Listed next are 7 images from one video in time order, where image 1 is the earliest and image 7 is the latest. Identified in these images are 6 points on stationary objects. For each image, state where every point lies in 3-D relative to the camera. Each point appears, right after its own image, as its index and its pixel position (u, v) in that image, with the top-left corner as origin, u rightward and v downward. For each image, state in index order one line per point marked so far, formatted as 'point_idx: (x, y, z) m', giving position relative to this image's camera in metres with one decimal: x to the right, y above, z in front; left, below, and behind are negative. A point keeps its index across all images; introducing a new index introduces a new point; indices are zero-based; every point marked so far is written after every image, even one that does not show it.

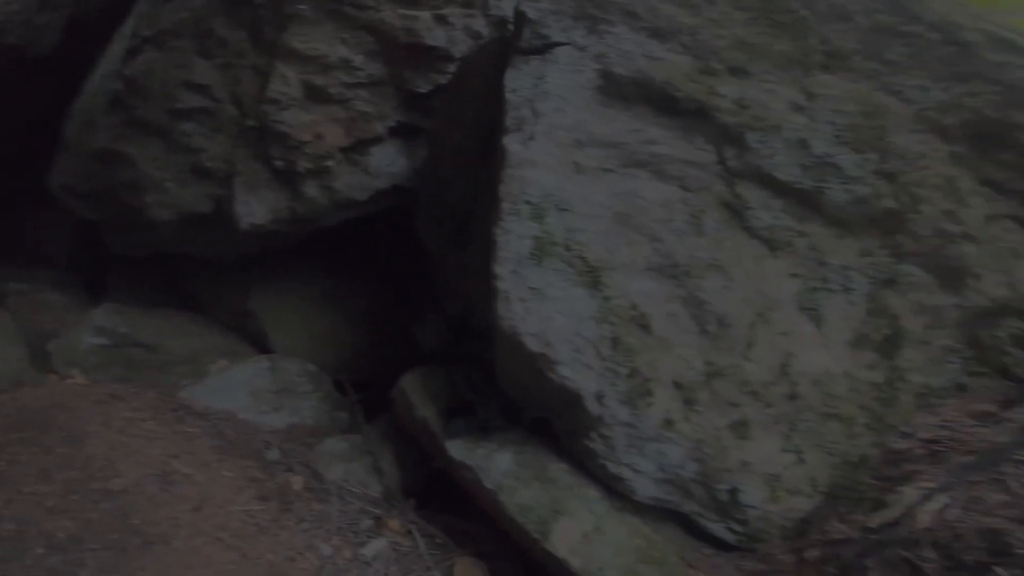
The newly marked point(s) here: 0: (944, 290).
0: (+2.3, 0.0, +3.3) m
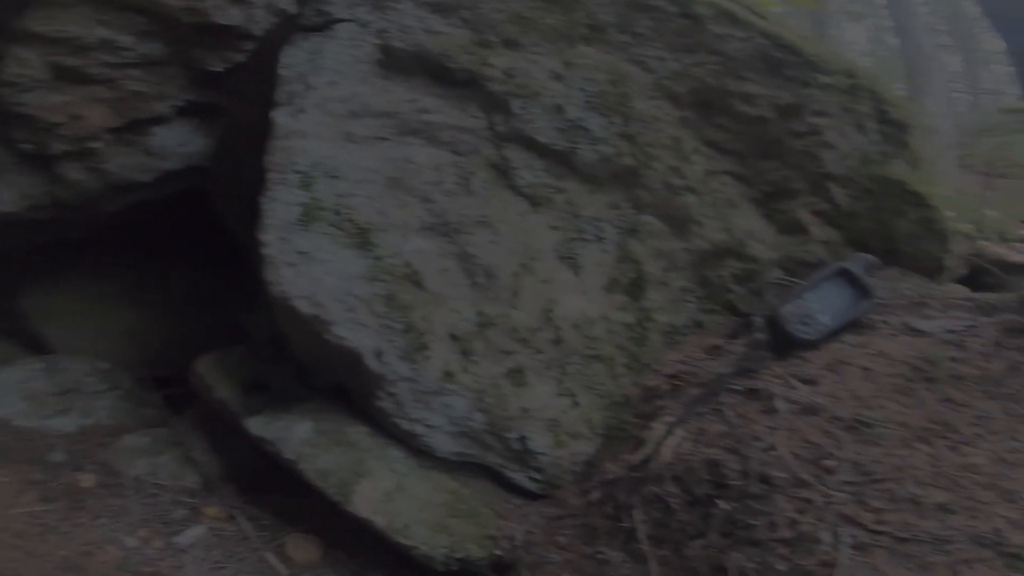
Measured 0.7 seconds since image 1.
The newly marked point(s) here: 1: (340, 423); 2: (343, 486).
0: (+1.1, +0.3, +3.6) m
1: (-1.0, -0.8, +3.2) m
2: (-0.9, -1.1, +3.1) m
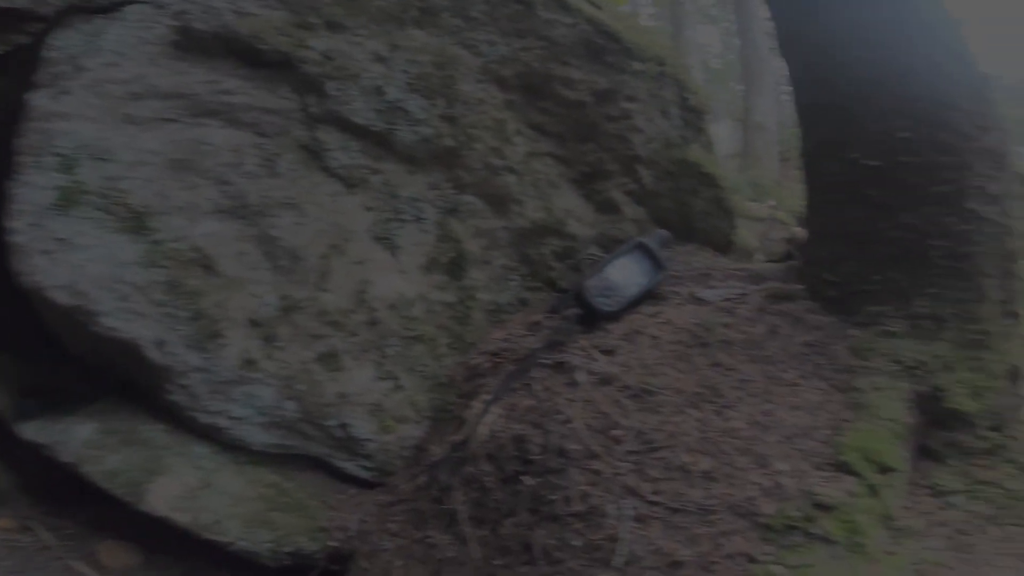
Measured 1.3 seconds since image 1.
0: (-0.1, +0.5, +3.7) m
1: (-2.1, -0.7, +3.0) m
2: (-2.0, -1.0, +2.9) m
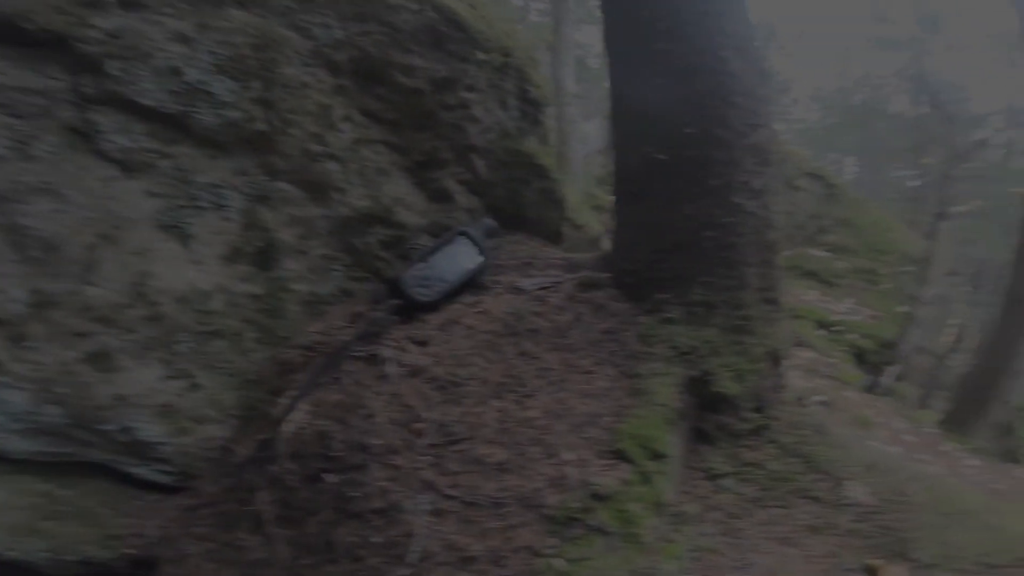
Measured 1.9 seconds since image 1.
0: (-1.2, +0.5, +3.5) m
1: (-3.1, -0.7, +2.6) m
2: (-3.0, -1.0, +2.5) m
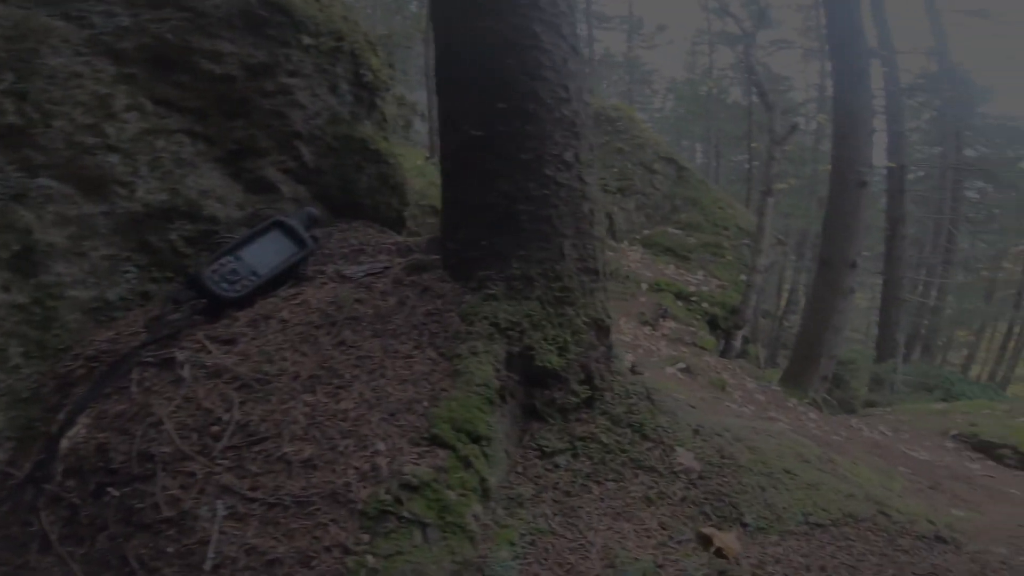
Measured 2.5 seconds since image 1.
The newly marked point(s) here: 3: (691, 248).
0: (-2.2, +0.5, +2.9) m
1: (-3.8, -0.8, +1.8) m
2: (-3.7, -1.1, +1.7) m
3: (+4.6, +1.0, +14.4) m
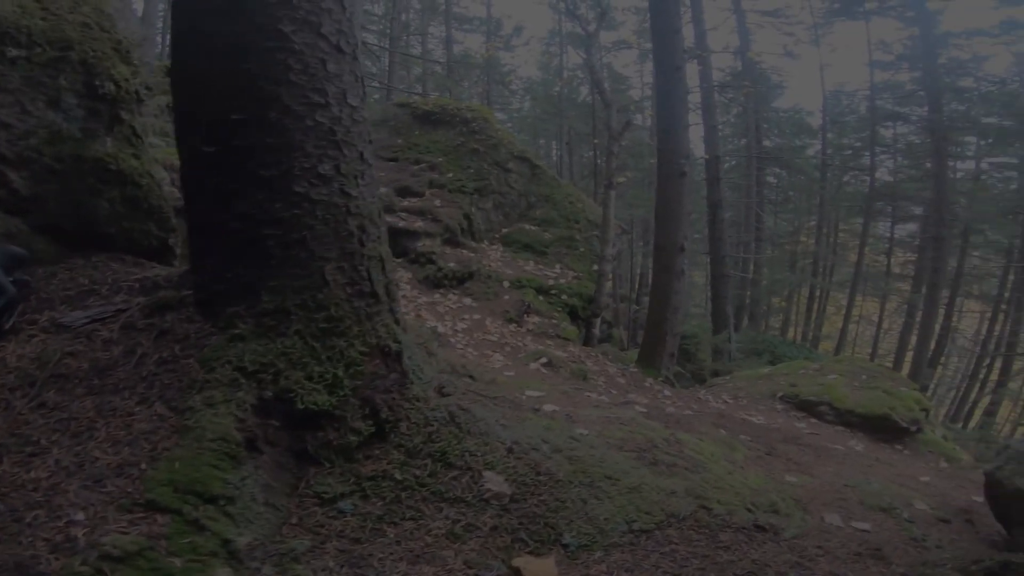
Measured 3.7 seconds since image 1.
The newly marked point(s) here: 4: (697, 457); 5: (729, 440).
0: (-3.2, +0.1, +2.1) m
1: (-4.4, -1.3, +0.6) m
2: (-4.2, -1.6, +0.6) m
3: (+0.9, +1.2, +14.7) m
4: (+1.8, -1.6, +5.2) m
5: (+2.8, -1.9, +7.1) m
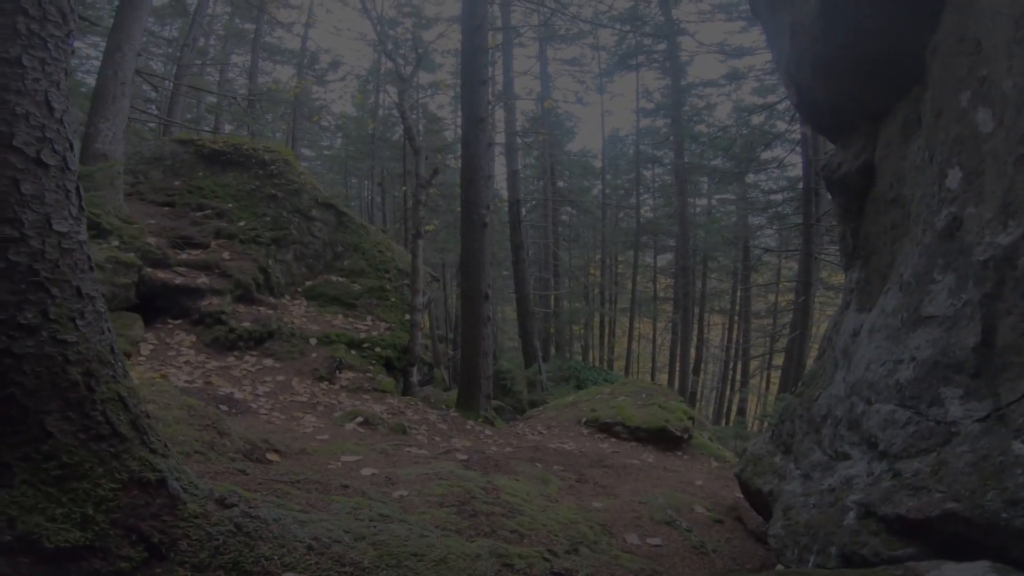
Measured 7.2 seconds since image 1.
0: (-3.9, -0.5, +1.0) m
1: (-4.4, -1.9, -0.8) m
2: (-4.2, -2.2, -0.8) m
3: (-4.0, -0.2, +14.4) m
4: (0.0, -2.1, +5.5) m
5: (+0.4, -2.6, +7.6) m
